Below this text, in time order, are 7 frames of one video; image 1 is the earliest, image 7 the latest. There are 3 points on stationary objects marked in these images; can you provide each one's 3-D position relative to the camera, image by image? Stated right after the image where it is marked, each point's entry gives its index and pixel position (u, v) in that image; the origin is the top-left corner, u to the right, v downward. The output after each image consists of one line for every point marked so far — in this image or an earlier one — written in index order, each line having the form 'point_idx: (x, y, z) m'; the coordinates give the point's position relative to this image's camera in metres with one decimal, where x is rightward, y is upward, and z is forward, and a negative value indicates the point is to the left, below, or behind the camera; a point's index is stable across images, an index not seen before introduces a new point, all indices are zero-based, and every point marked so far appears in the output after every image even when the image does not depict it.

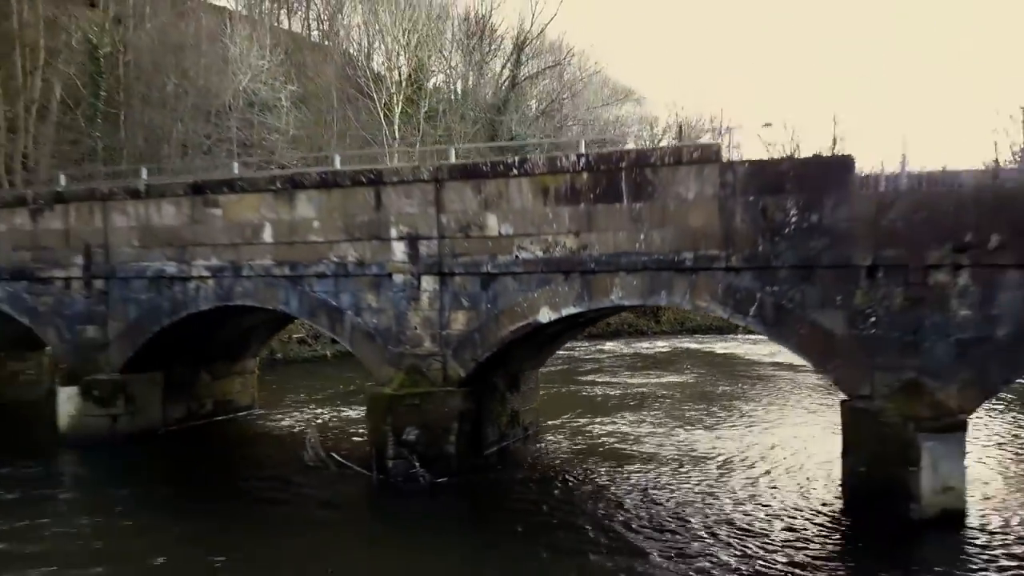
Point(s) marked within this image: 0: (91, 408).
0: (-5.0, -1.4, +11.9) m
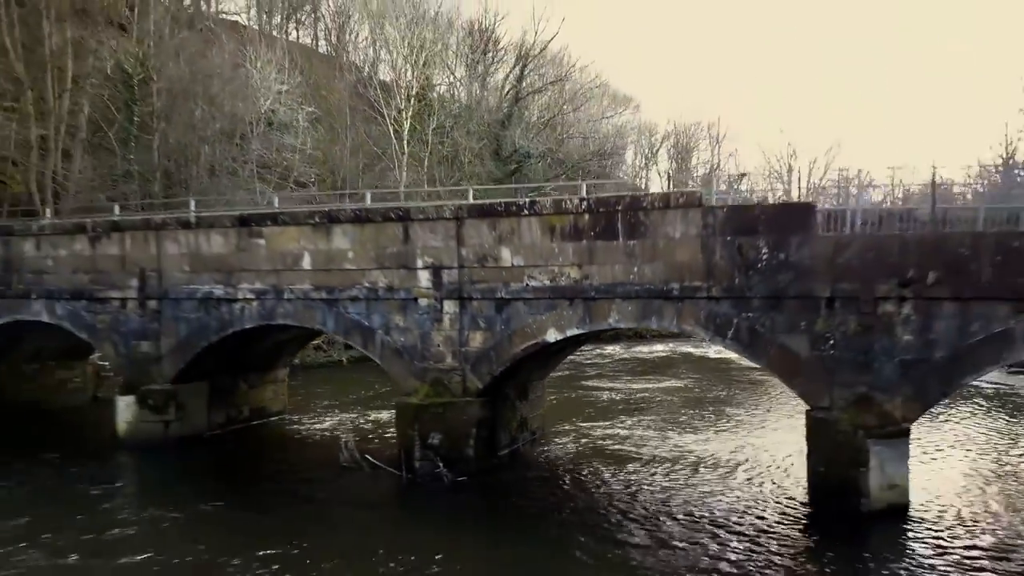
0: (-4.9, -1.7, +13.4) m
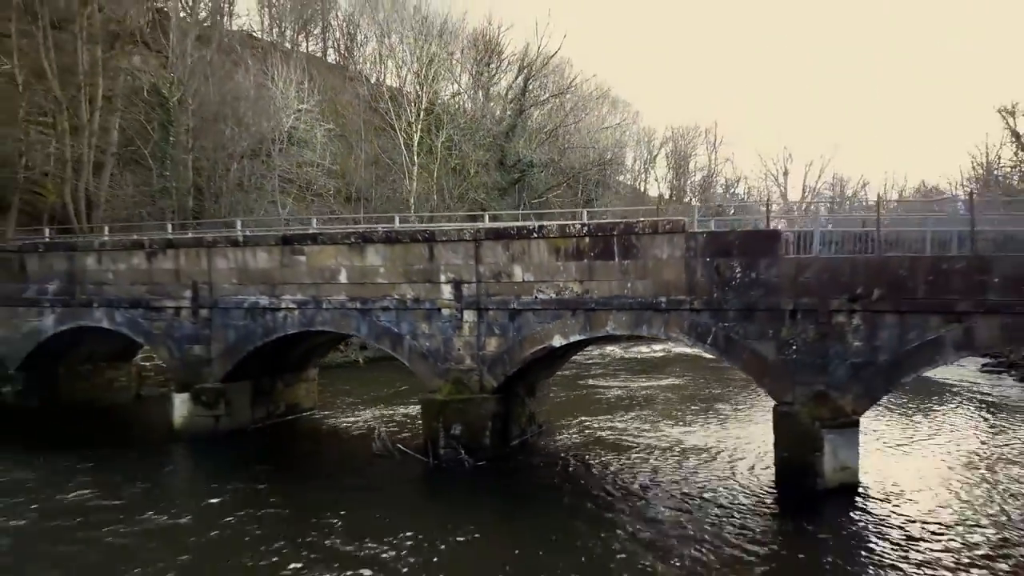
0: (-4.8, -1.9, +15.3) m
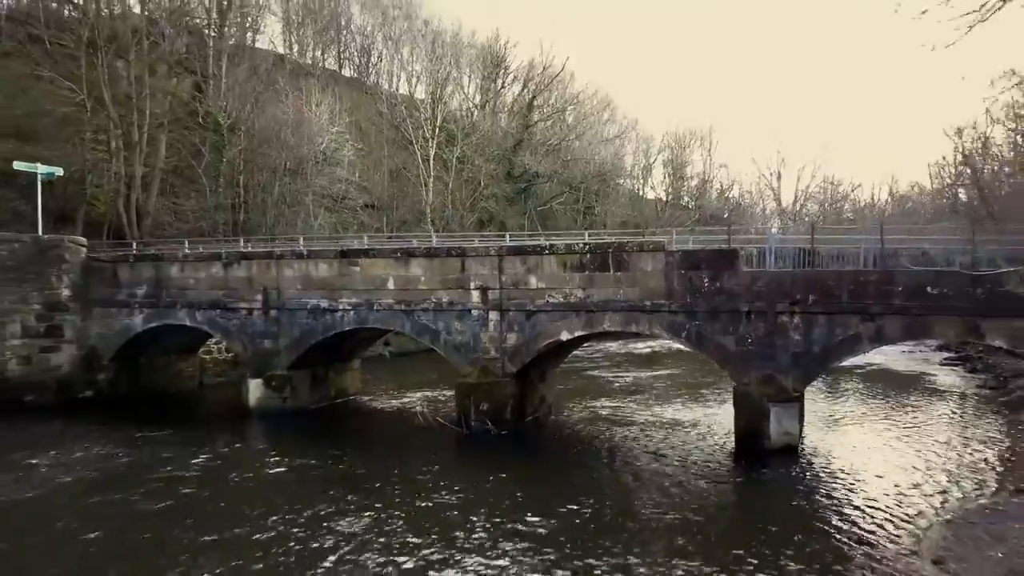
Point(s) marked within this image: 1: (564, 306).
0: (-4.4, -1.9, +18.2) m
1: (+0.8, -0.3, +16.0) m
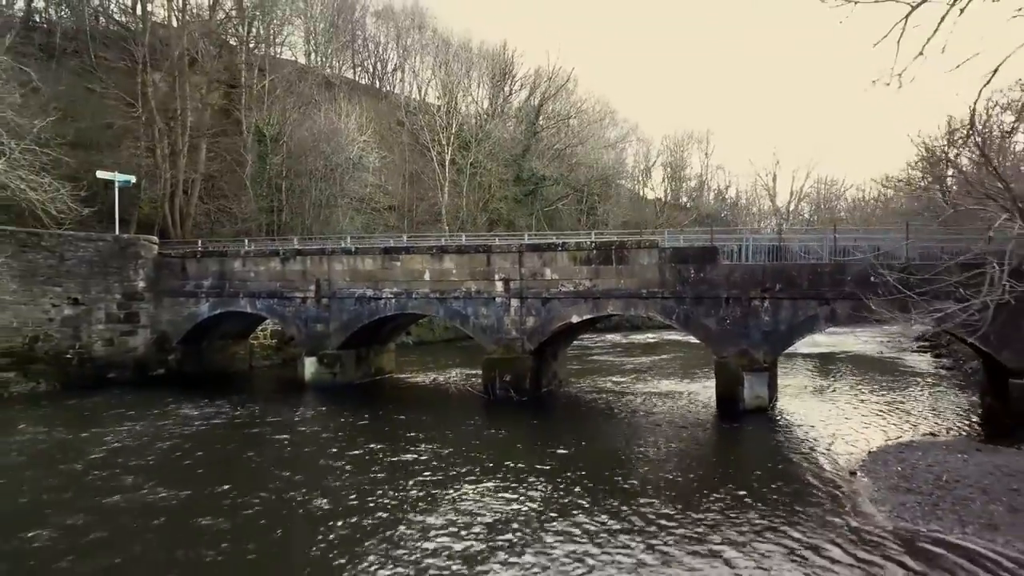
0: (-4.0, -1.8, +20.5) m
1: (+0.9, -0.2, +17.6) m
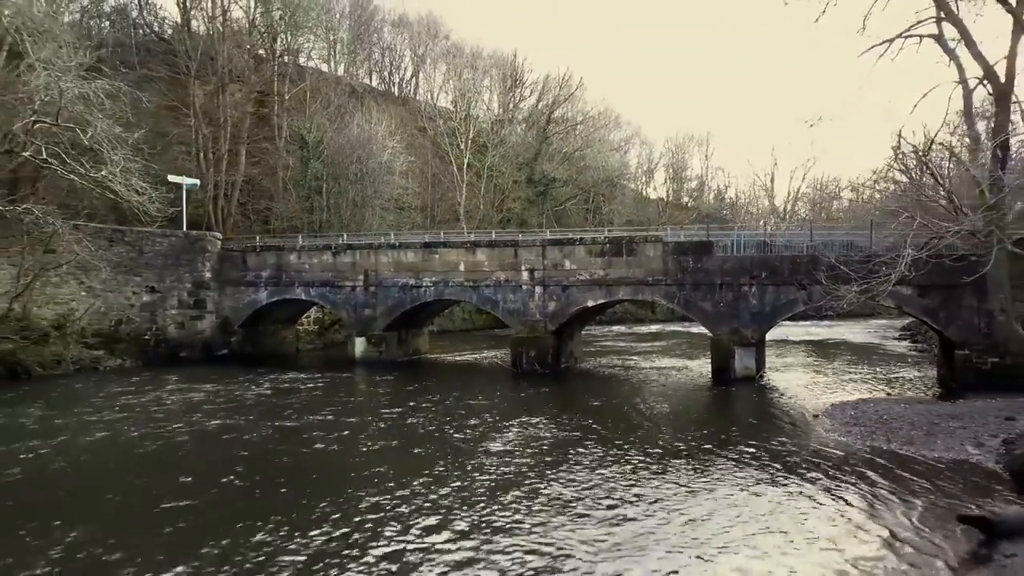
0: (-3.4, -1.5, +22.7) m
1: (+1.1, 0.0, +19.1) m
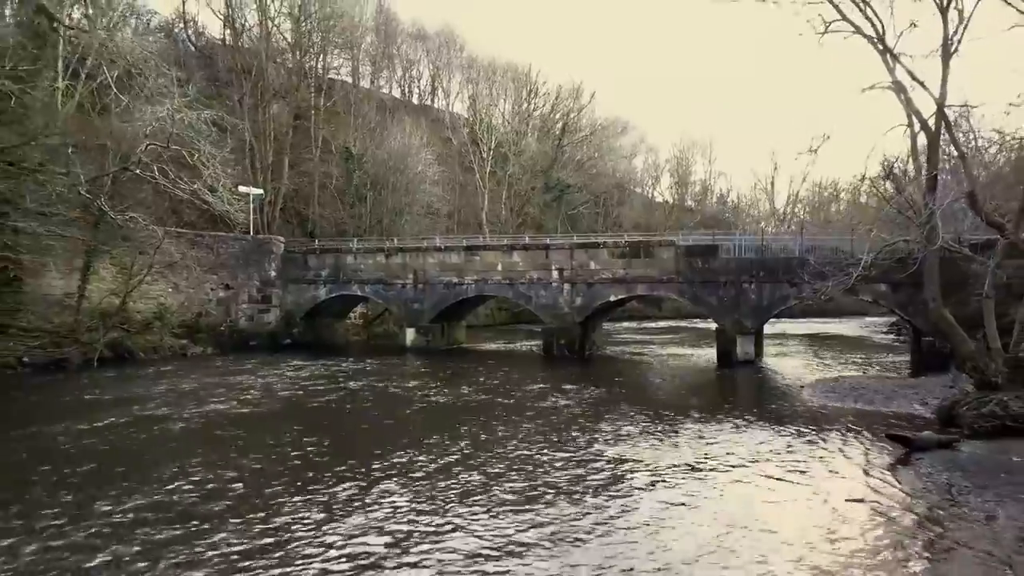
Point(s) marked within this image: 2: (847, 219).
0: (-2.5, -1.5, +24.9) m
1: (+1.4, 0.0, +20.6) m
2: (+6.5, +1.4, +19.1) m
